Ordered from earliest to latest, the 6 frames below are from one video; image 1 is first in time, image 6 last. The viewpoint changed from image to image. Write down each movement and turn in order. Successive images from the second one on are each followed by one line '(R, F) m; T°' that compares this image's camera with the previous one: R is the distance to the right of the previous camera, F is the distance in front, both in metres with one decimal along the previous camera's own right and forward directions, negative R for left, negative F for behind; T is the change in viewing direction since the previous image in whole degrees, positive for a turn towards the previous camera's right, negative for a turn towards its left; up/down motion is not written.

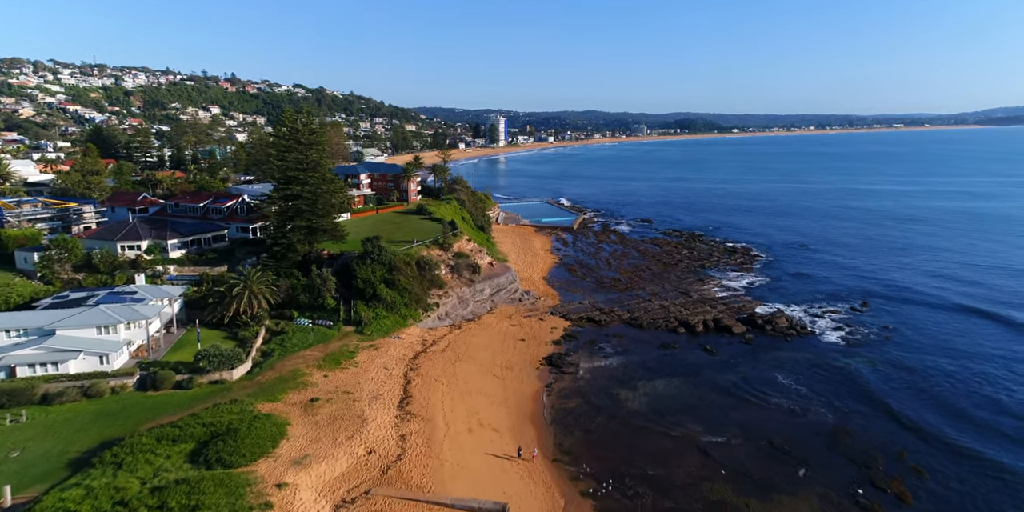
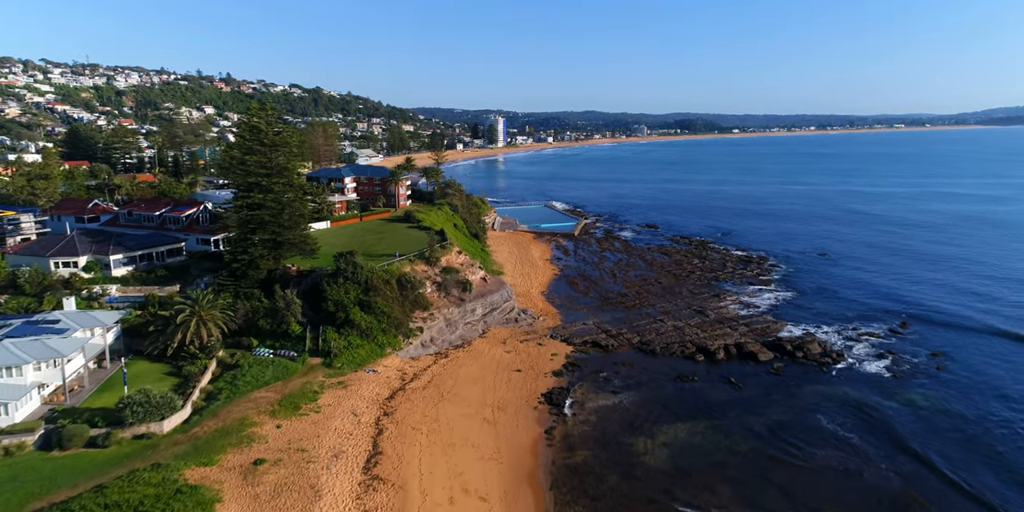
(+0.3, +4.5) m; 0°
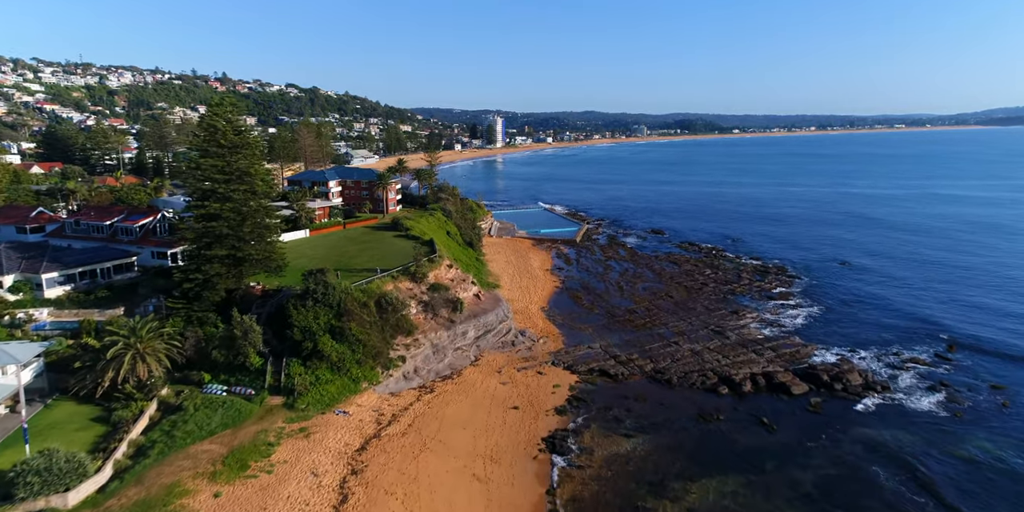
(+0.2, +4.1) m; 0°
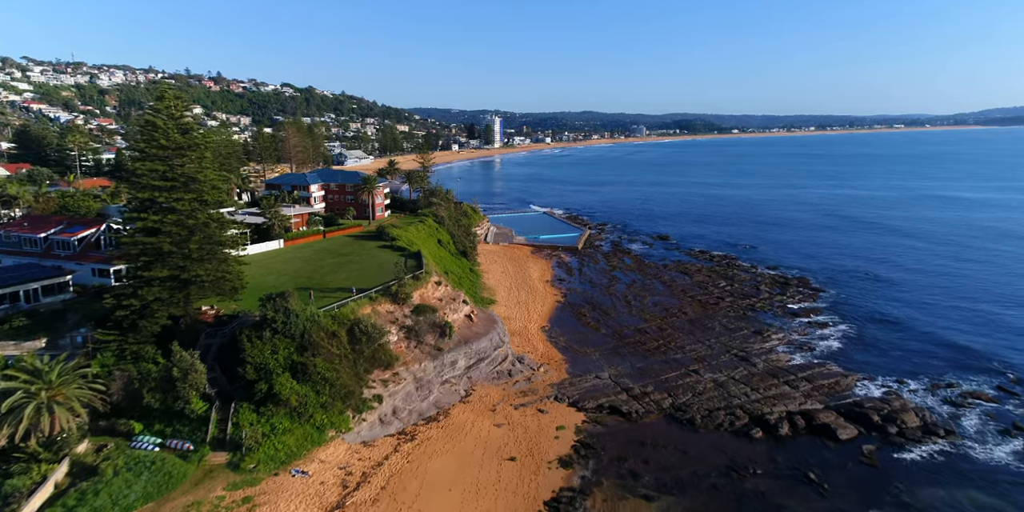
(+0.1, +4.2) m; 0°
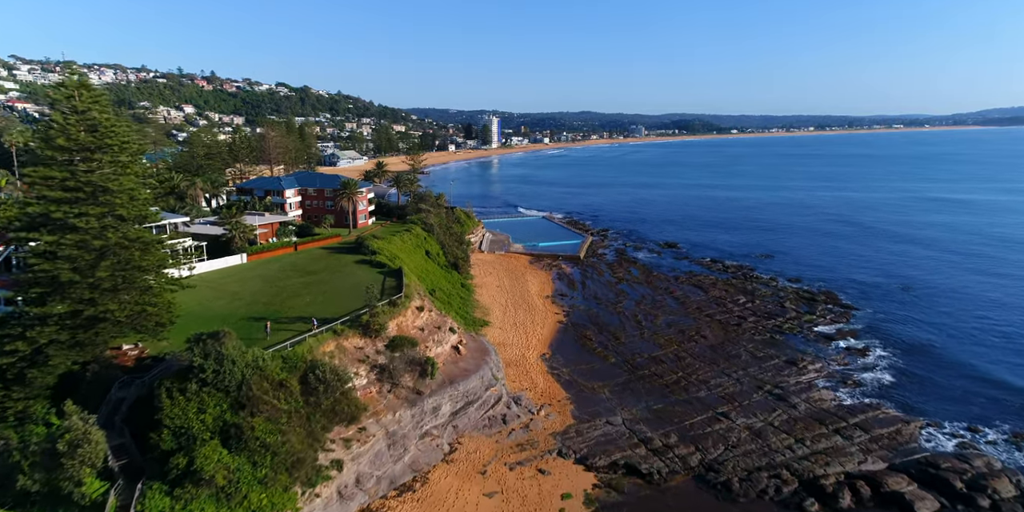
(+0.1, +4.7) m; 0°
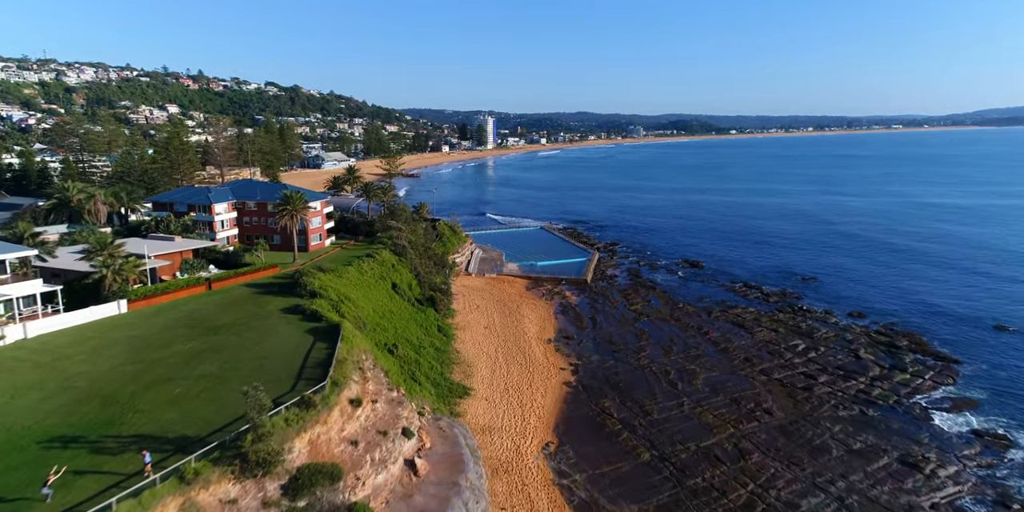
(+0.3, +9.6) m; 0°
